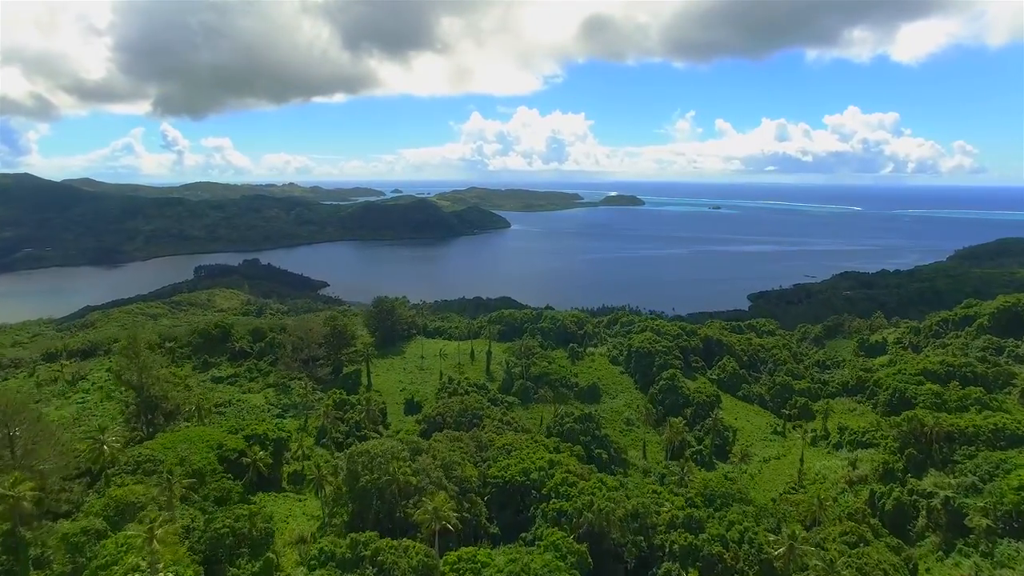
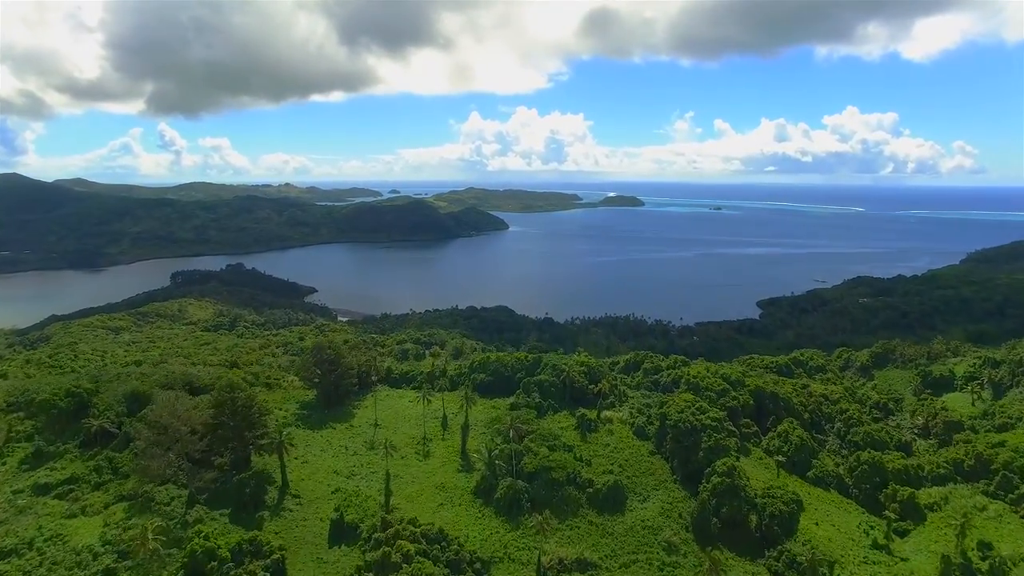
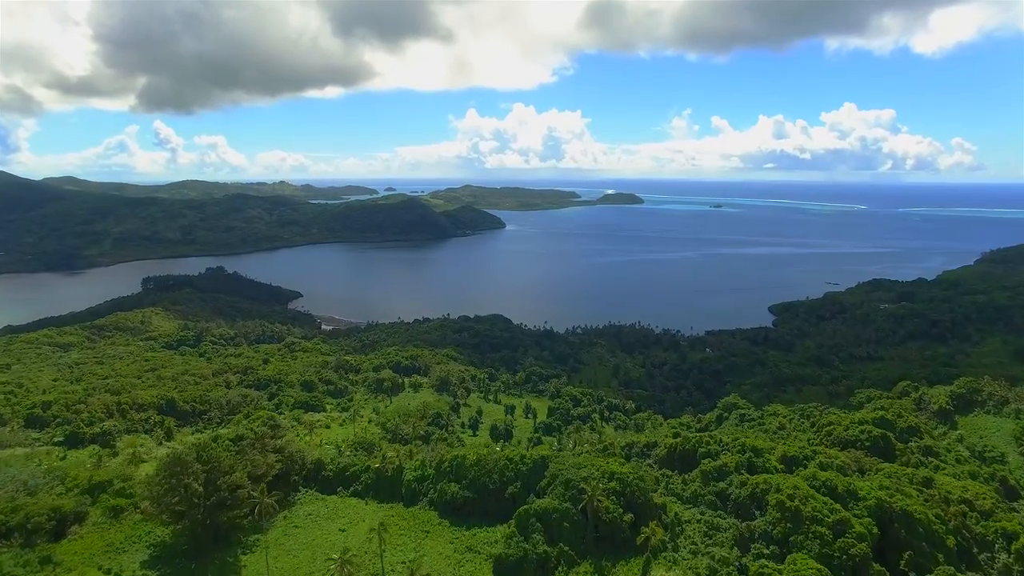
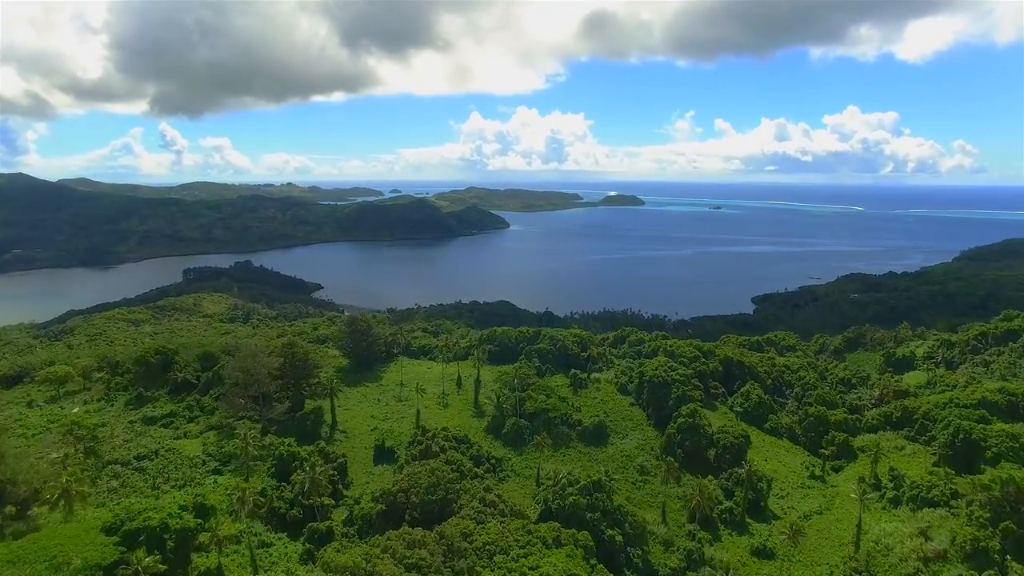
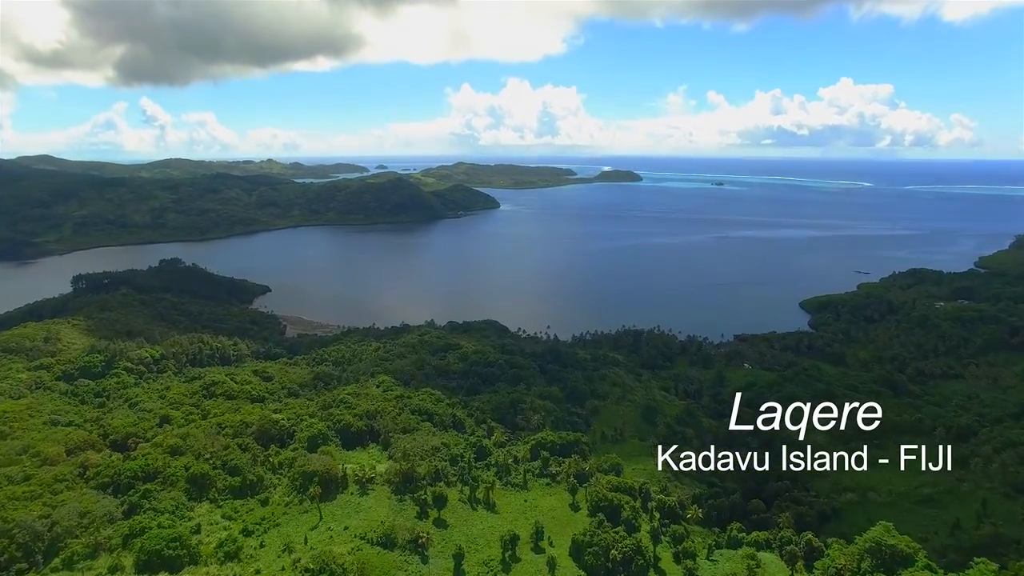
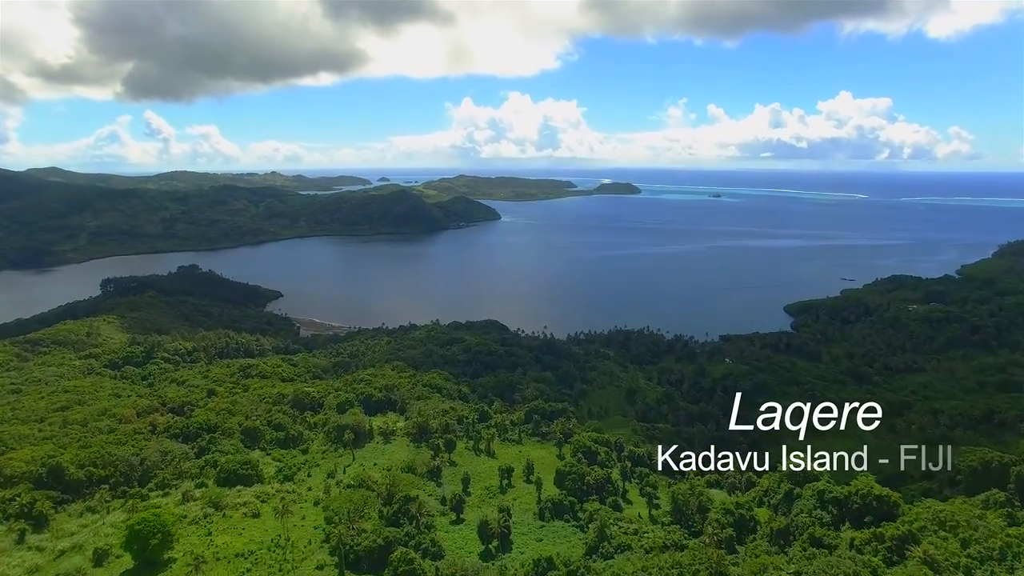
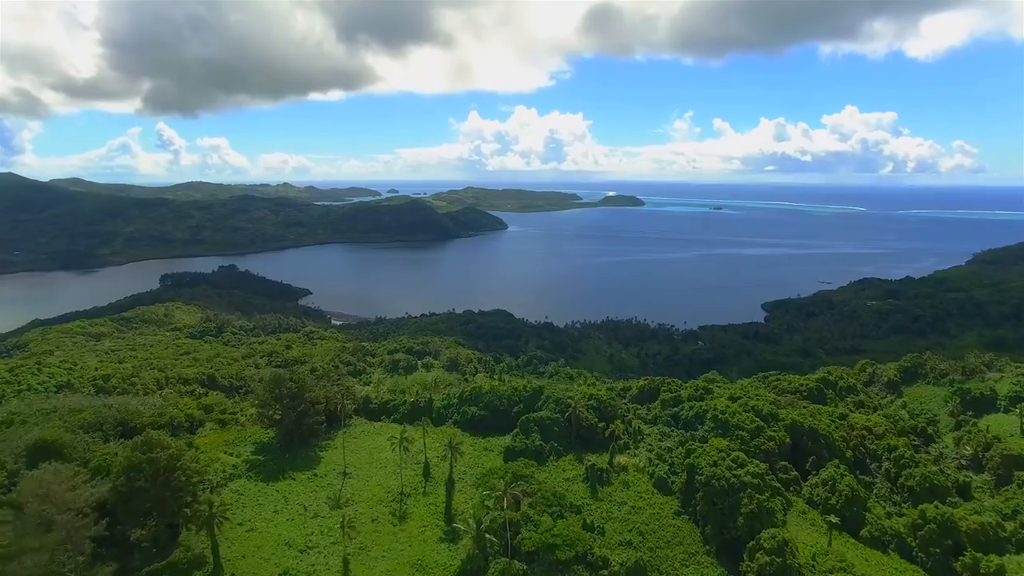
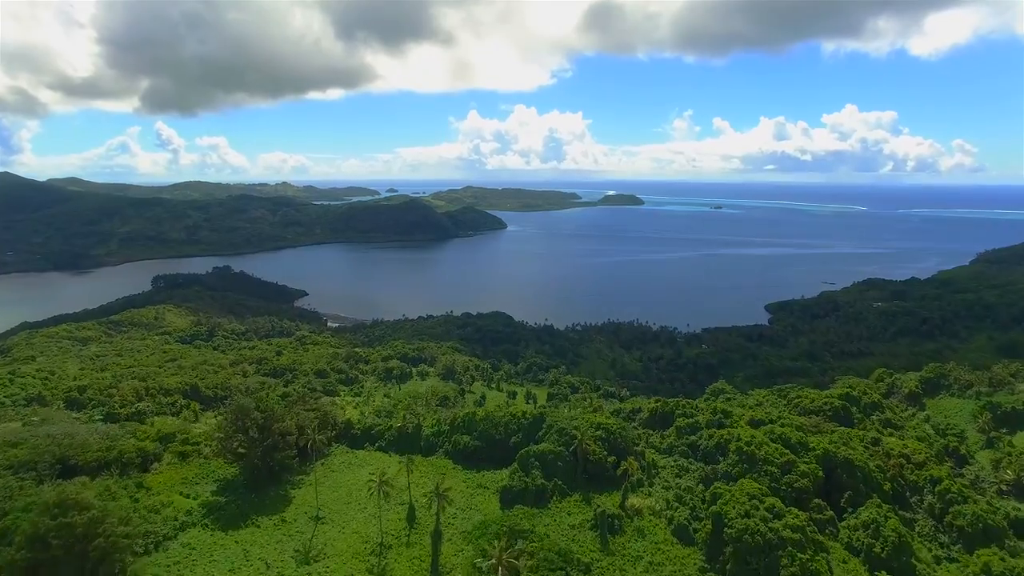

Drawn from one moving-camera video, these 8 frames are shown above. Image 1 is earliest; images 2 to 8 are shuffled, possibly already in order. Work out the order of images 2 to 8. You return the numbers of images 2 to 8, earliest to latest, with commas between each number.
4, 2, 7, 8, 3, 6, 5
